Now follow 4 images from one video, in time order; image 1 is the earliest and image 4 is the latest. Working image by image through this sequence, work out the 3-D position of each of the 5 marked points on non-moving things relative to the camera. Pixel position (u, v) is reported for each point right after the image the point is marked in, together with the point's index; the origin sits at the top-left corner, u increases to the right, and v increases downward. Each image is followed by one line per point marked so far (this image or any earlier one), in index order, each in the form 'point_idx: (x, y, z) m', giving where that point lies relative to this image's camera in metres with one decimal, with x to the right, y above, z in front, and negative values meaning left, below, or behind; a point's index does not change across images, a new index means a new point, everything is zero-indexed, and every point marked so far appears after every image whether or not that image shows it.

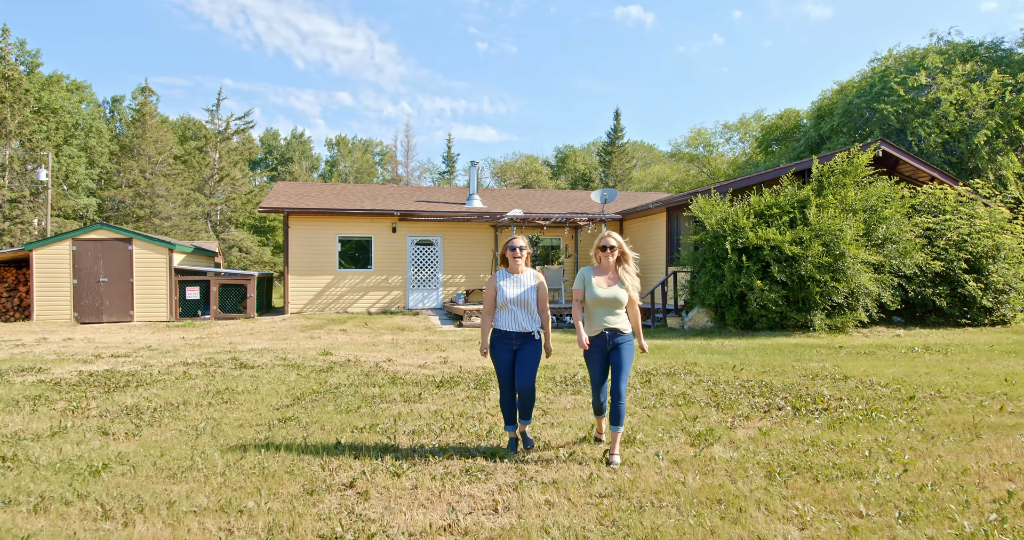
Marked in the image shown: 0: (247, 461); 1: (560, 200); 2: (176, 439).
0: (-1.7, -1.2, +3.6) m
1: (+1.6, +2.4, +18.8) m
2: (-2.5, -1.2, +4.1) m
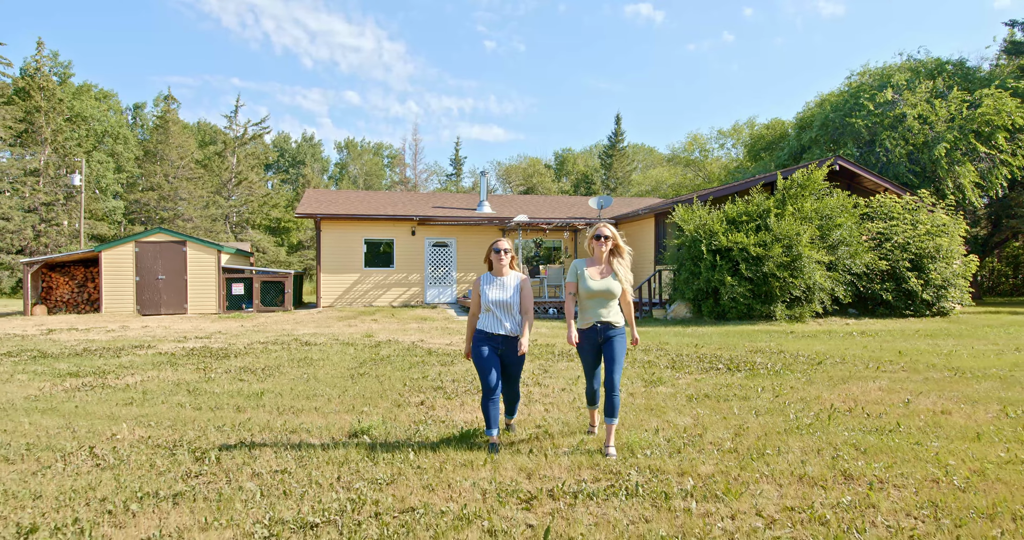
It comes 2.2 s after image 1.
0: (-1.6, -1.2, +5.5) m
1: (+1.8, +2.4, +20.6) m
2: (-2.4, -1.2, +5.9) m
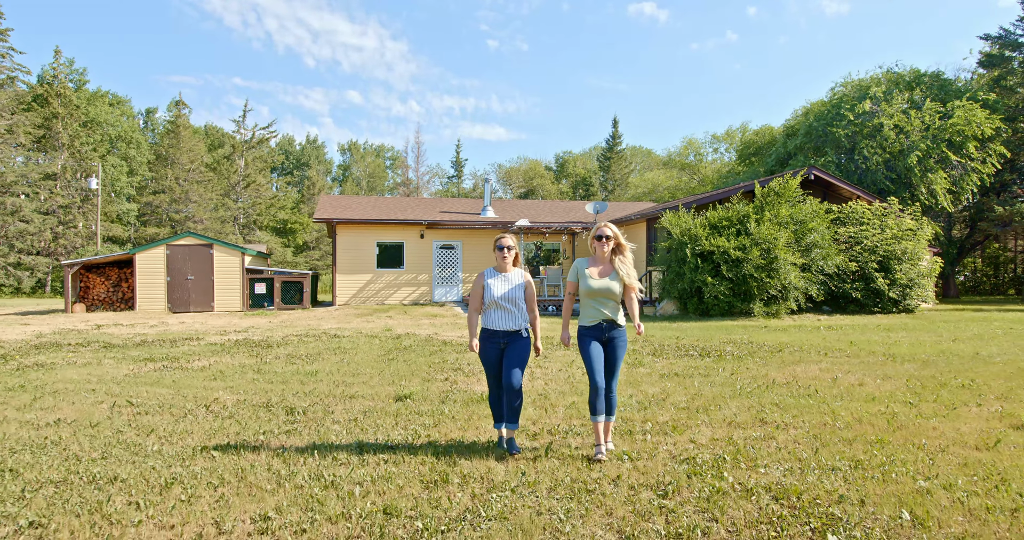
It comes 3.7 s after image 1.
0: (-1.5, -1.2, +6.7) m
1: (+1.9, +2.4, +21.8) m
2: (-2.3, -1.2, +7.2) m
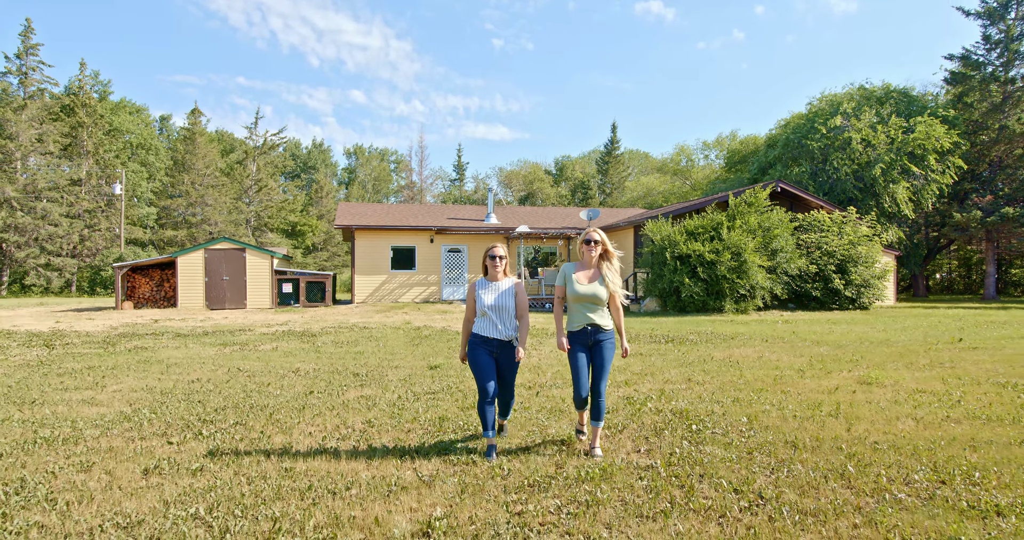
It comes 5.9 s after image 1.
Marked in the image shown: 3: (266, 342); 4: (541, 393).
0: (-1.5, -1.3, +8.6) m
1: (+2.0, +2.4, +23.7) m
2: (-2.3, -1.3, +9.1) m
3: (-4.4, -1.3, +9.6) m
4: (+0.3, -1.3, +5.7) m
